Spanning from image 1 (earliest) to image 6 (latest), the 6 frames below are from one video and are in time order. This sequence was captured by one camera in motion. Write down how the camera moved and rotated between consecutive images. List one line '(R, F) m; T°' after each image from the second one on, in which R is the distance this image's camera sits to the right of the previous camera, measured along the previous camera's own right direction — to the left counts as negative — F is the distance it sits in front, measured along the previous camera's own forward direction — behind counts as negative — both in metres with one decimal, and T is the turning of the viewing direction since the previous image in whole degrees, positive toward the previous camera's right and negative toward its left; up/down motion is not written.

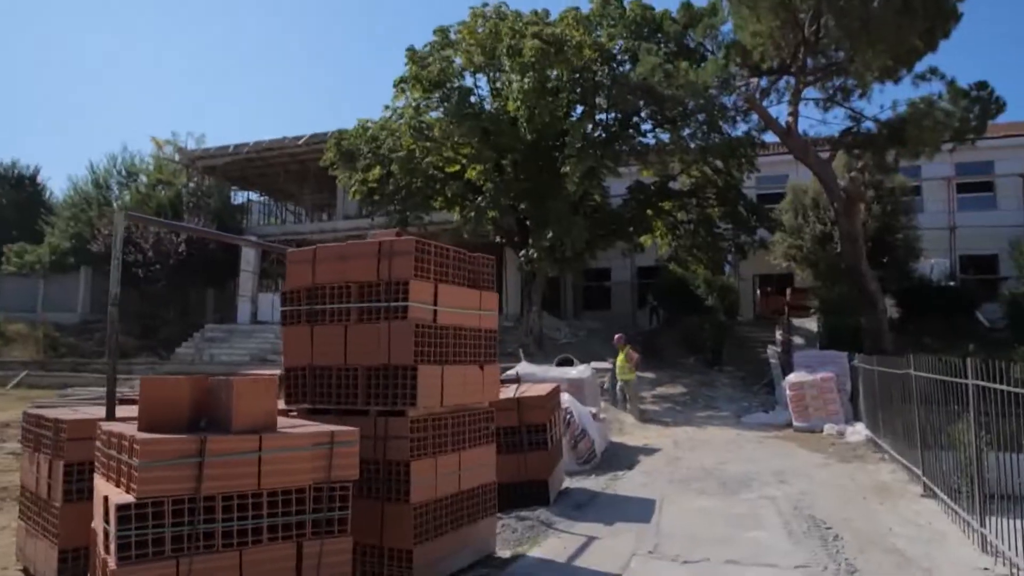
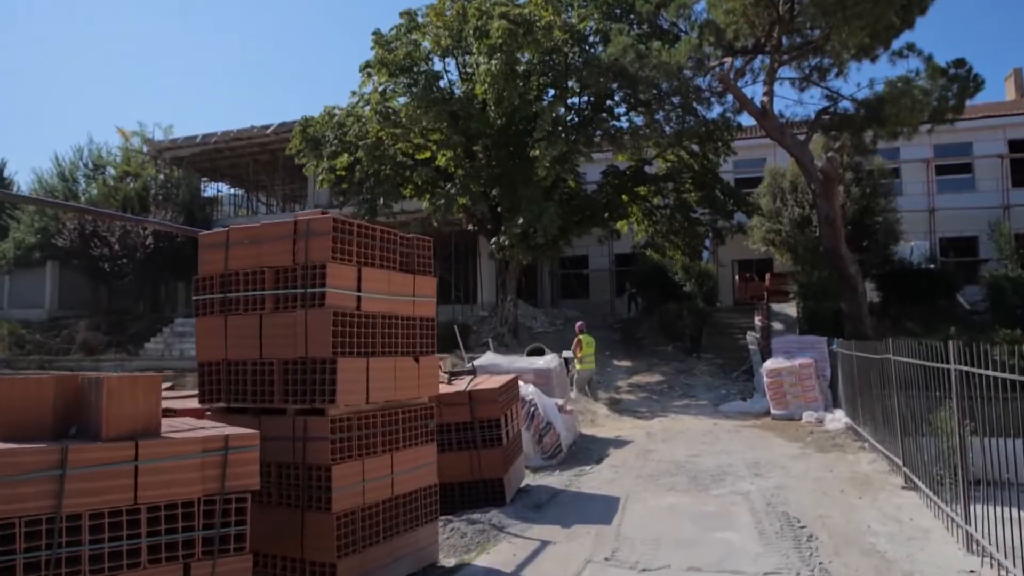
(+0.3, +0.5) m; +1°
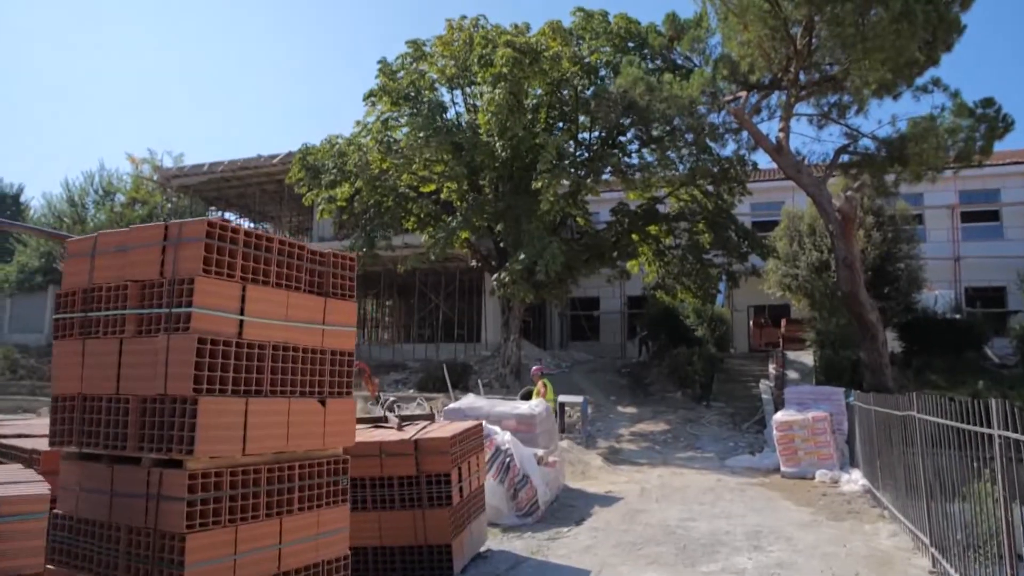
(+0.4, +0.9) m; -1°
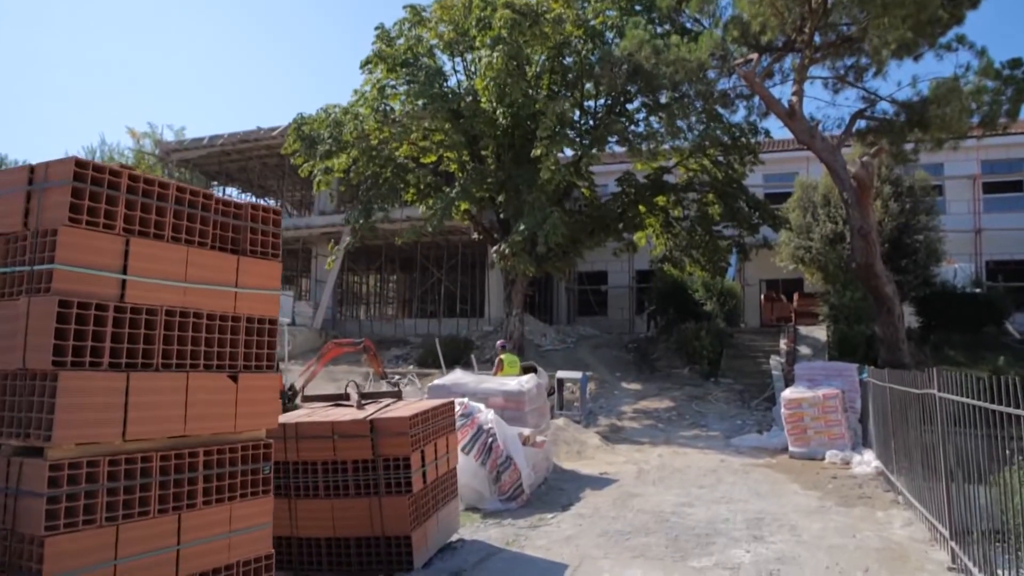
(+0.3, +0.6) m; -1°
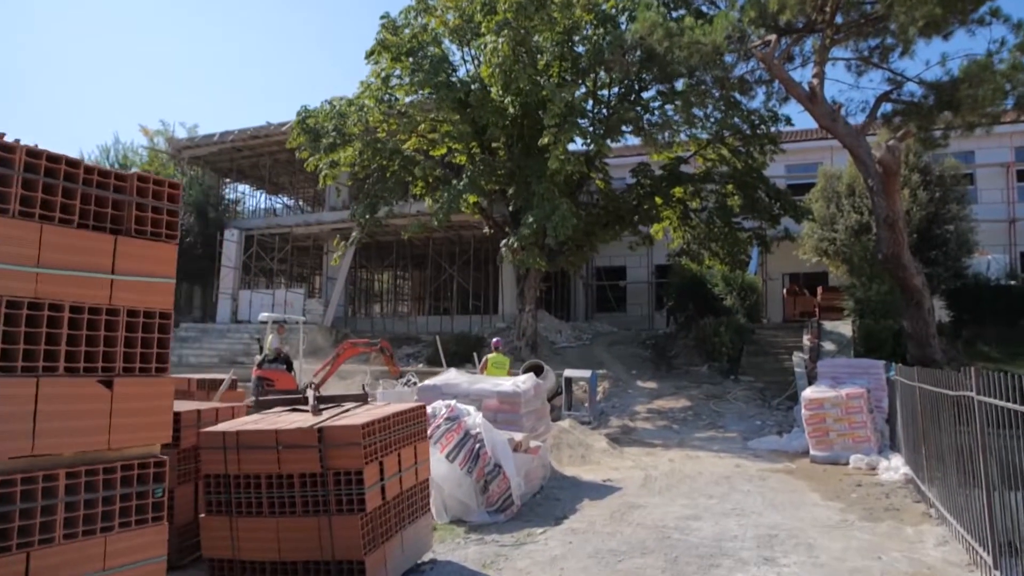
(+0.3, +0.6) m; -2°
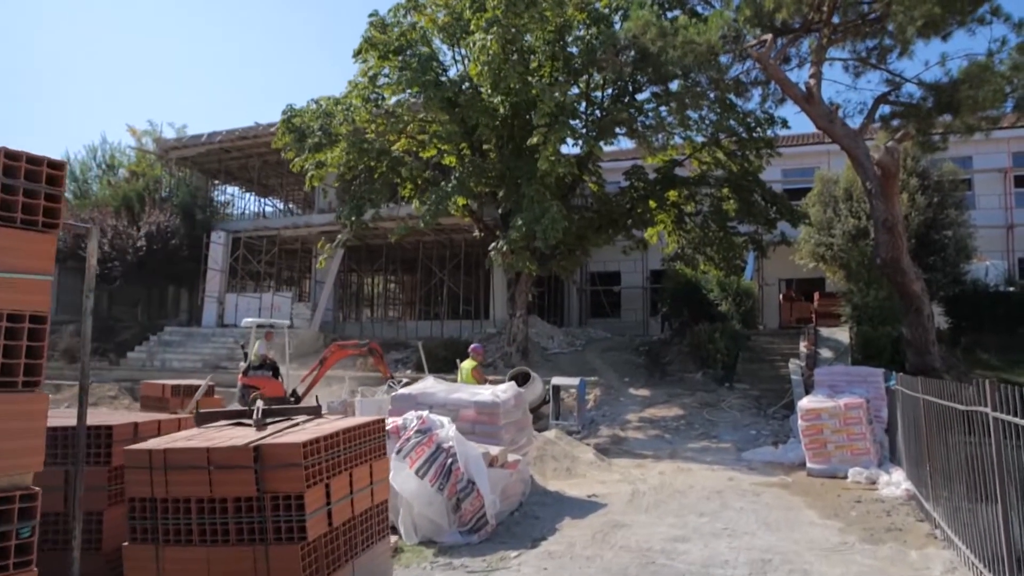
(+0.2, +0.5) m; 0°
